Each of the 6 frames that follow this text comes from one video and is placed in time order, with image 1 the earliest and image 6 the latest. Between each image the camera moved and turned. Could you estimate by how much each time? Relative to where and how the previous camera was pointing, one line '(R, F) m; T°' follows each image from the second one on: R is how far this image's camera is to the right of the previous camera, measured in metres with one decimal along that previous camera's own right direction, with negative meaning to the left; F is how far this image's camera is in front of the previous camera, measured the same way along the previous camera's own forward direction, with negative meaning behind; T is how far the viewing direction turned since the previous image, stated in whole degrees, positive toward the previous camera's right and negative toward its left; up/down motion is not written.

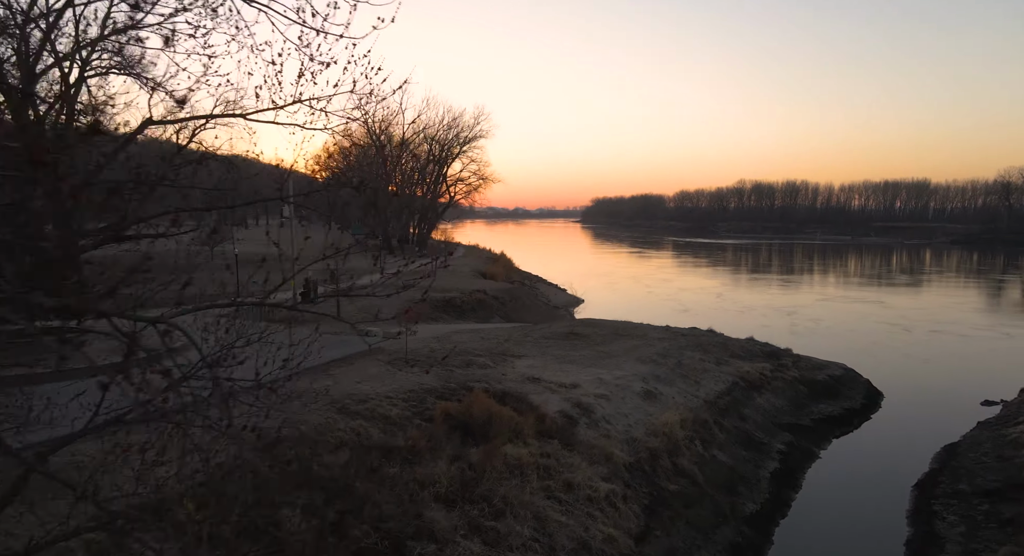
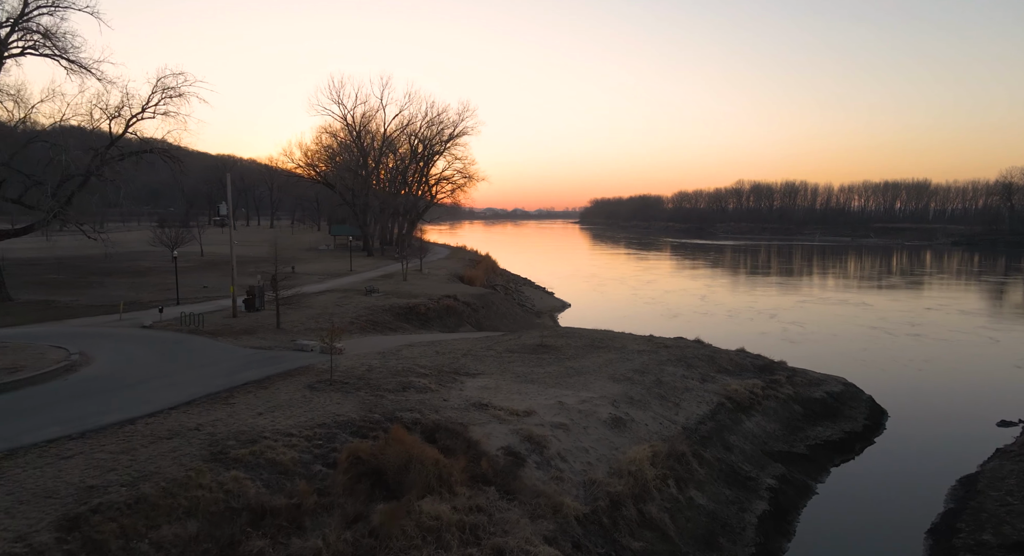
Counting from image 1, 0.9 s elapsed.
(+0.9, +2.0) m; 0°
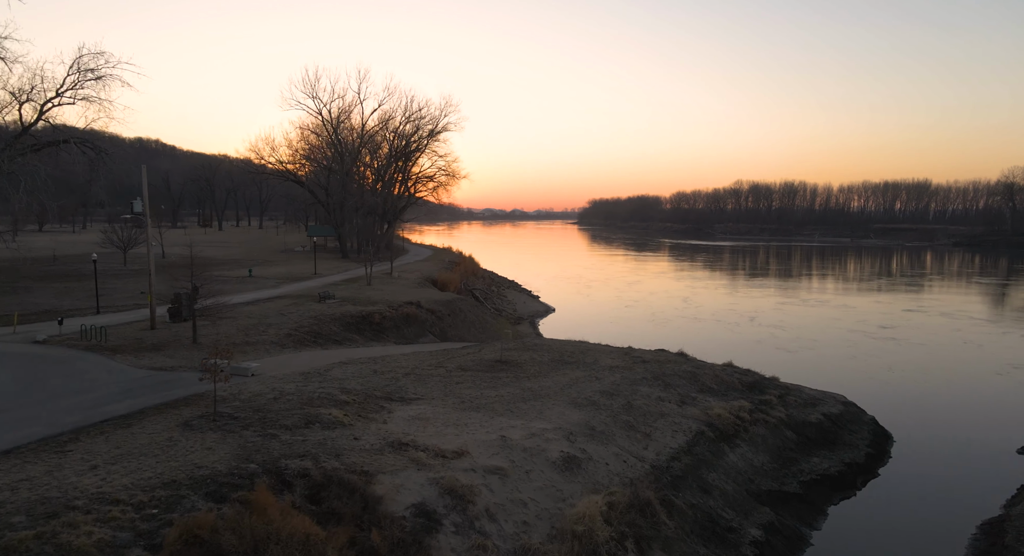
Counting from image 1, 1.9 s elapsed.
(+1.0, +2.1) m; 0°
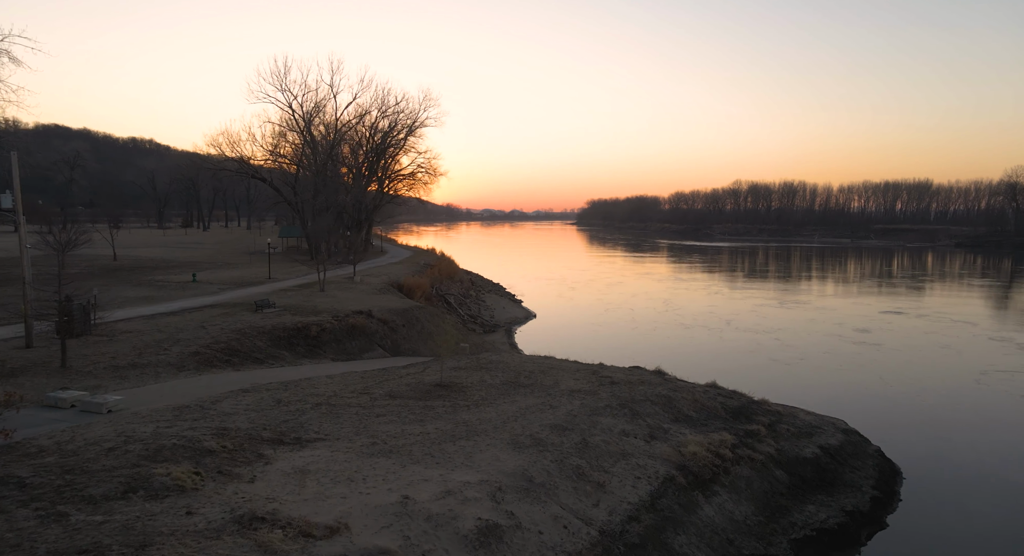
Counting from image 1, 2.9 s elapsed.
(+1.1, +2.4) m; 0°
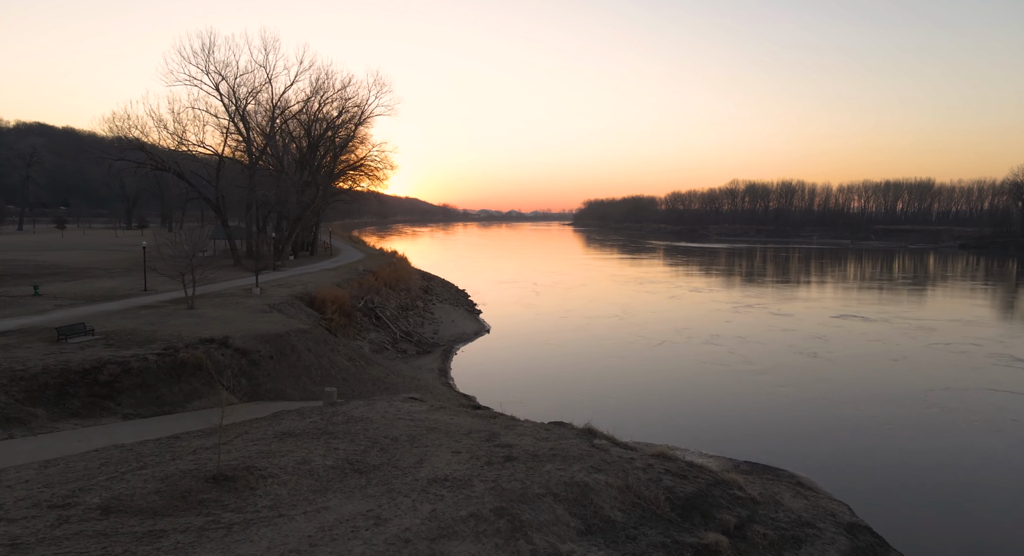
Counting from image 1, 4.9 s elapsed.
(+2.3, +5.1) m; 0°
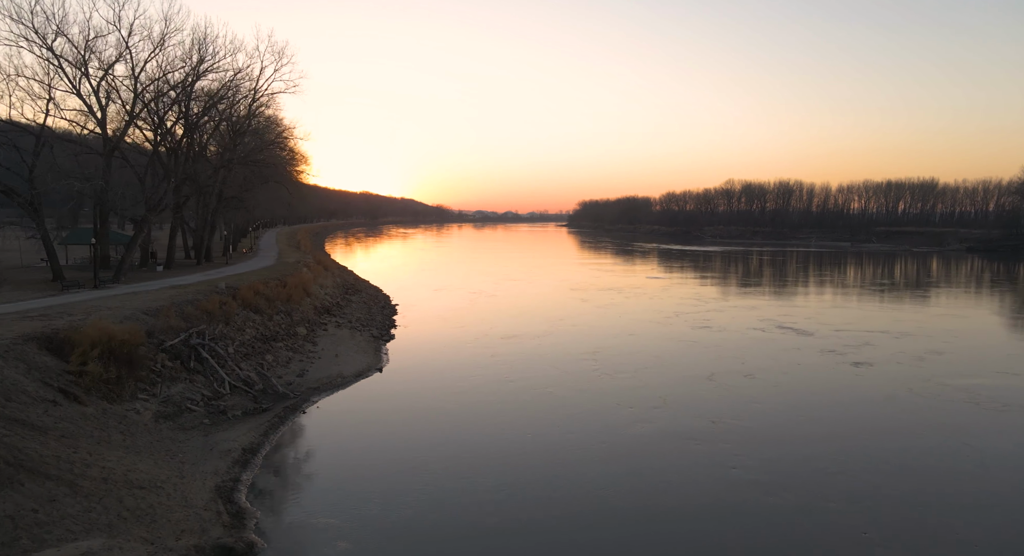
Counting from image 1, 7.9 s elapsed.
(+3.5, +8.4) m; 0°
